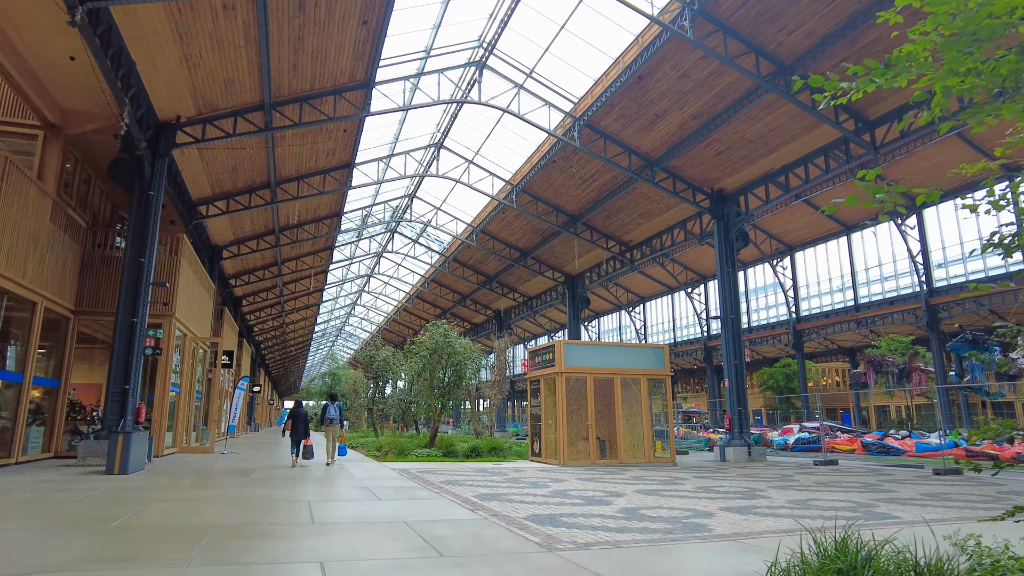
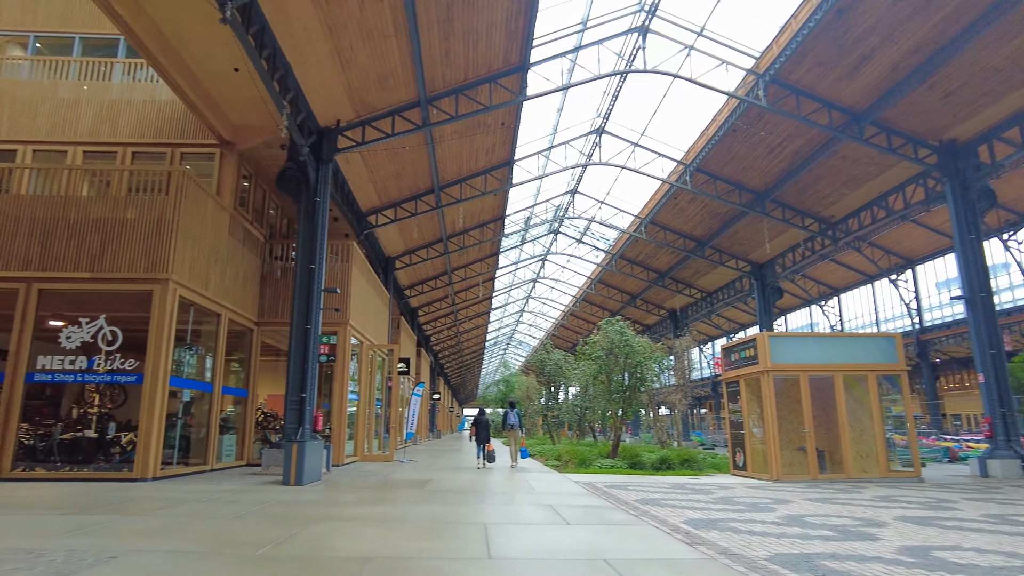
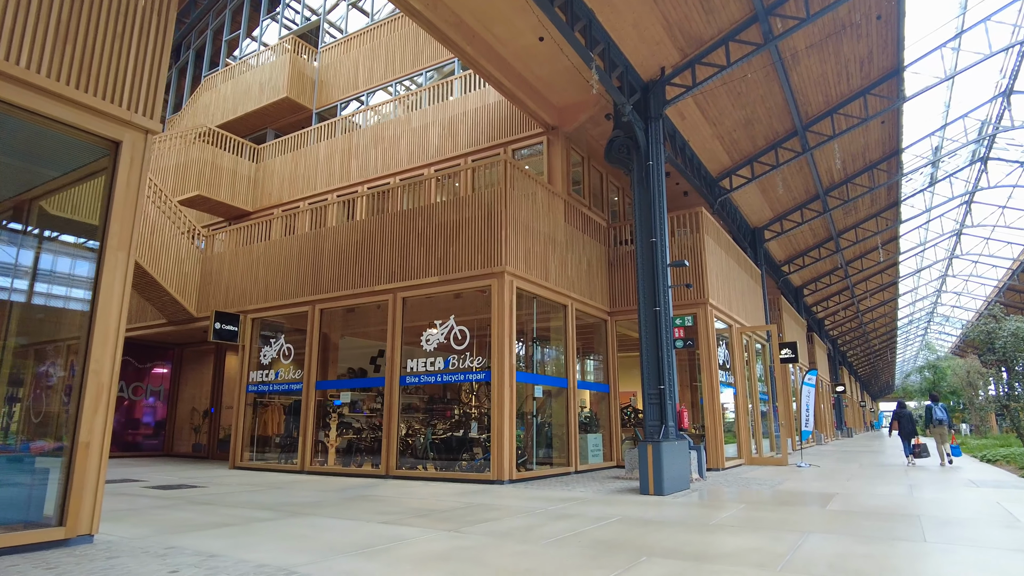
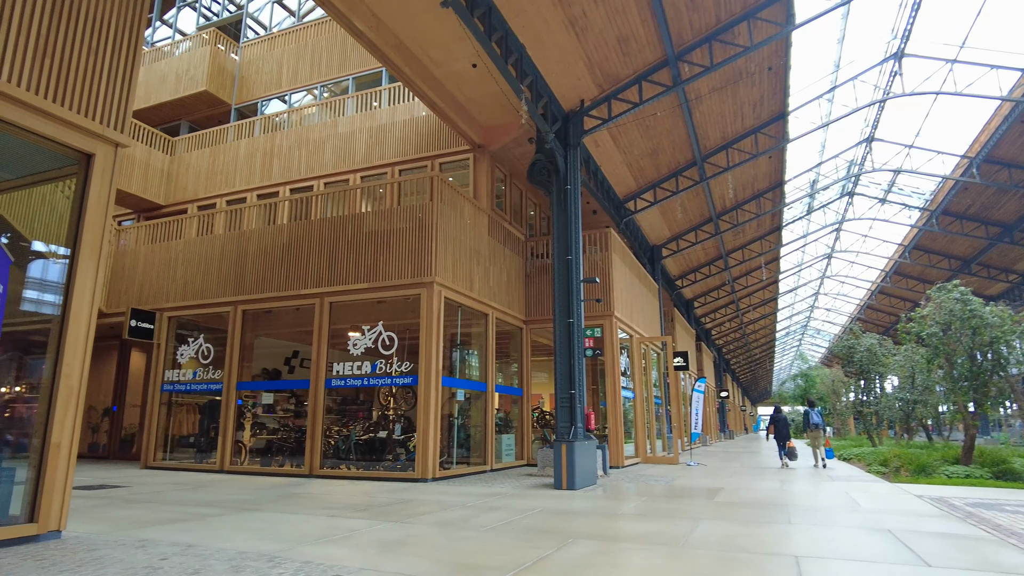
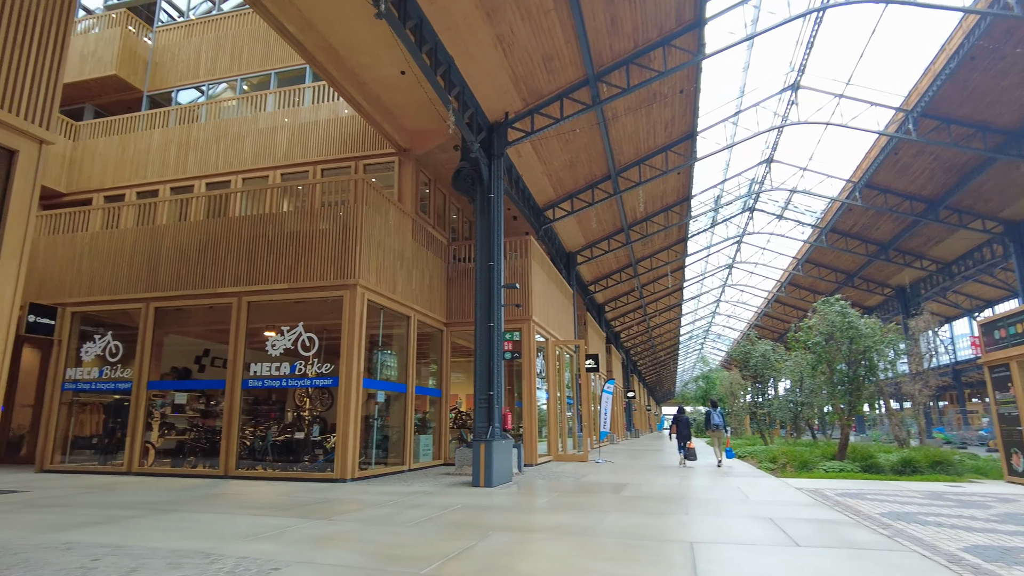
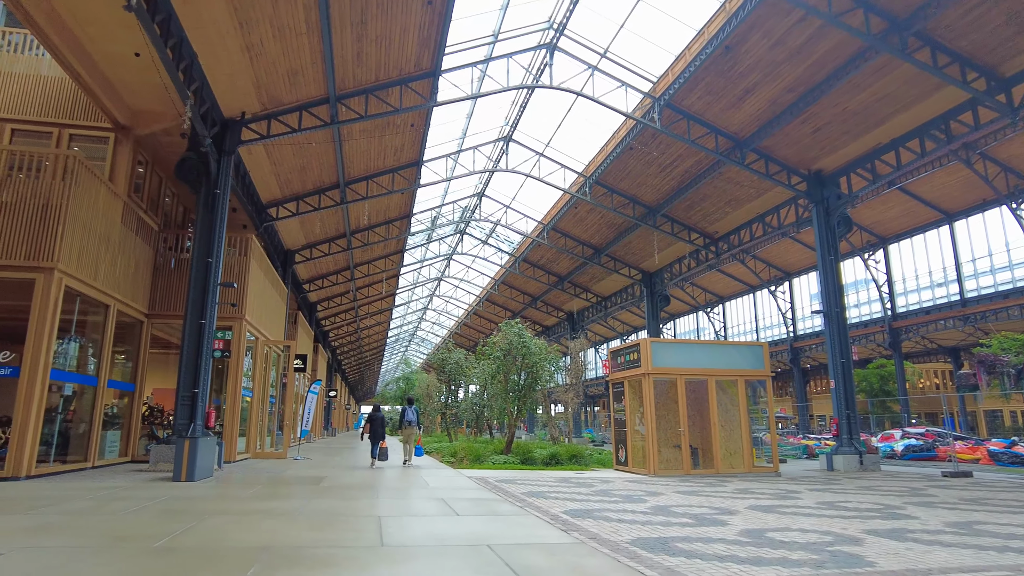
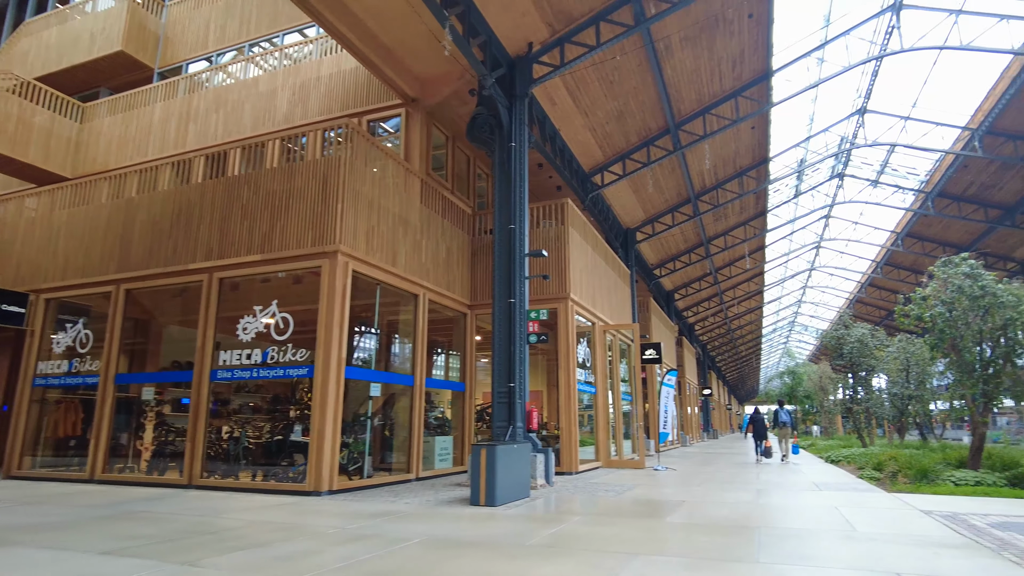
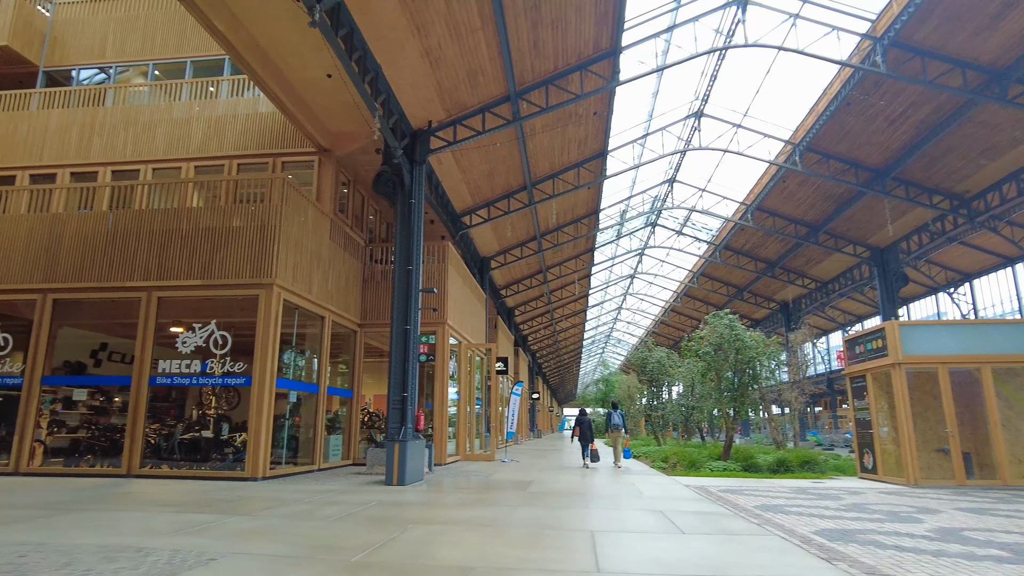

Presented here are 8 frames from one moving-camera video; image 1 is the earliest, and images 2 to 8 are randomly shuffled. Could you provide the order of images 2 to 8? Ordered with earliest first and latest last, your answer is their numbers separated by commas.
6, 2, 8, 5, 4, 3, 7
